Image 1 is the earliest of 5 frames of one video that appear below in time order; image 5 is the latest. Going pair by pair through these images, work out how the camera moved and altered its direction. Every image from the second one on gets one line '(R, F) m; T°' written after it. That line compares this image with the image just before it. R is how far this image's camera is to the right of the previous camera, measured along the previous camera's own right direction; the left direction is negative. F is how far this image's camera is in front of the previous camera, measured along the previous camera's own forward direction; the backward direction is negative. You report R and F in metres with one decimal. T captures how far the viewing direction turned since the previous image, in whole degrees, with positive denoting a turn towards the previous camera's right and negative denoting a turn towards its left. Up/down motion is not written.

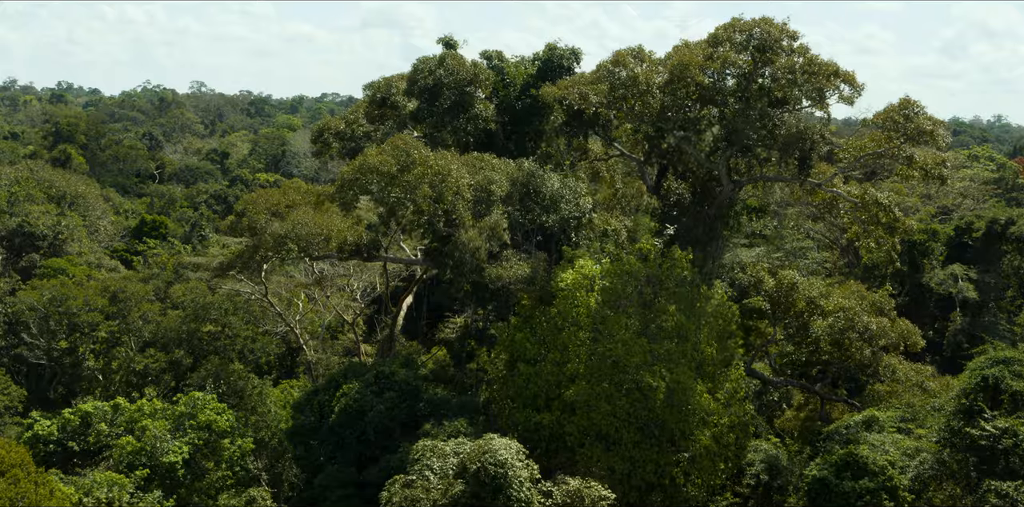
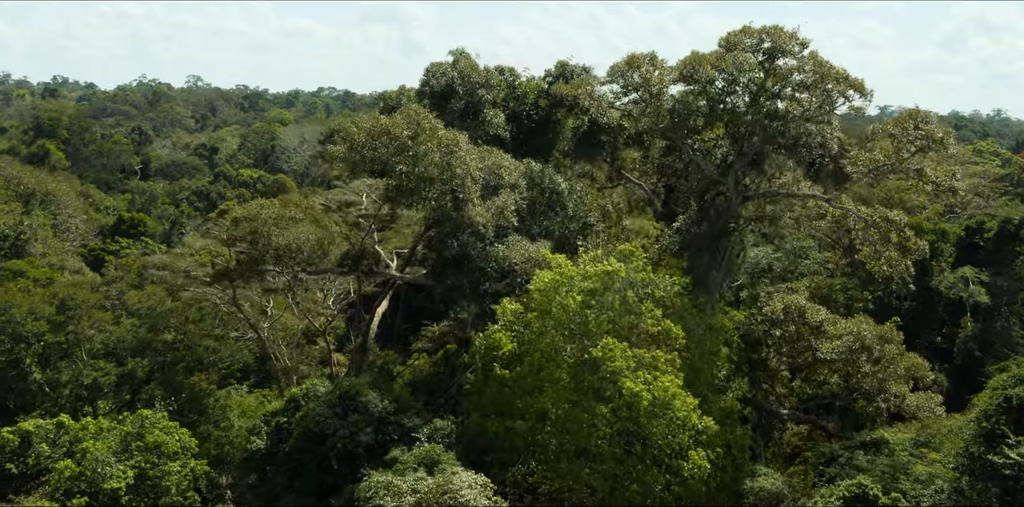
(+0.3, +1.1) m; 0°
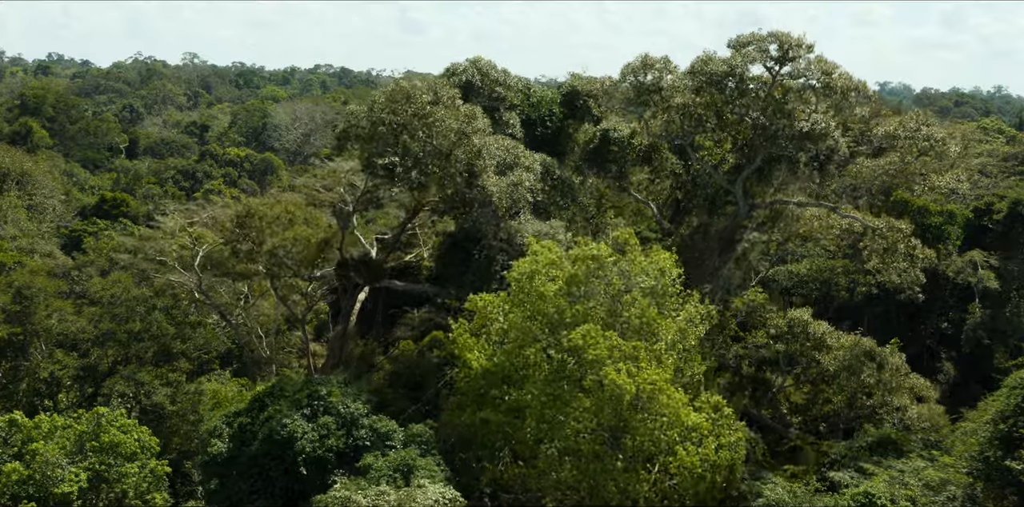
(+0.2, +0.8) m; 0°
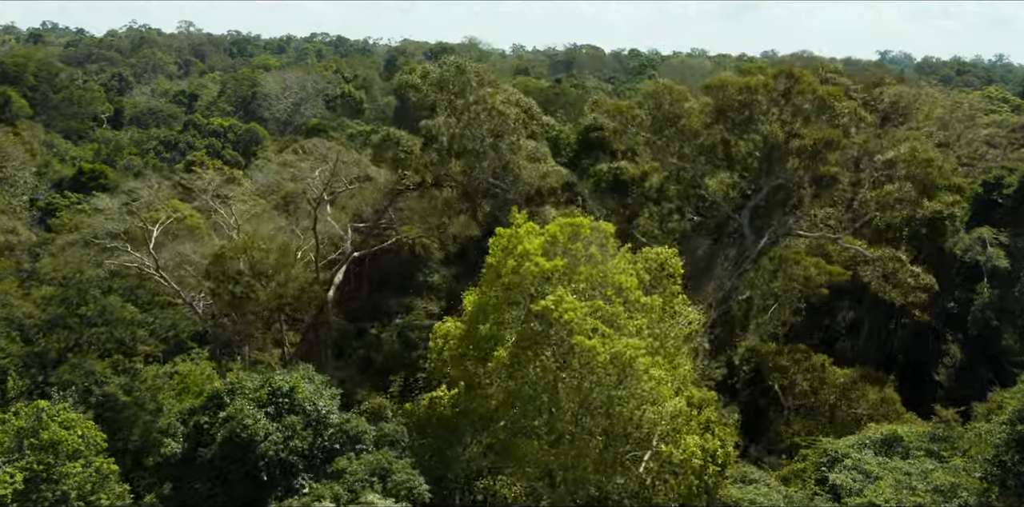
(+0.3, +0.9) m; 0°
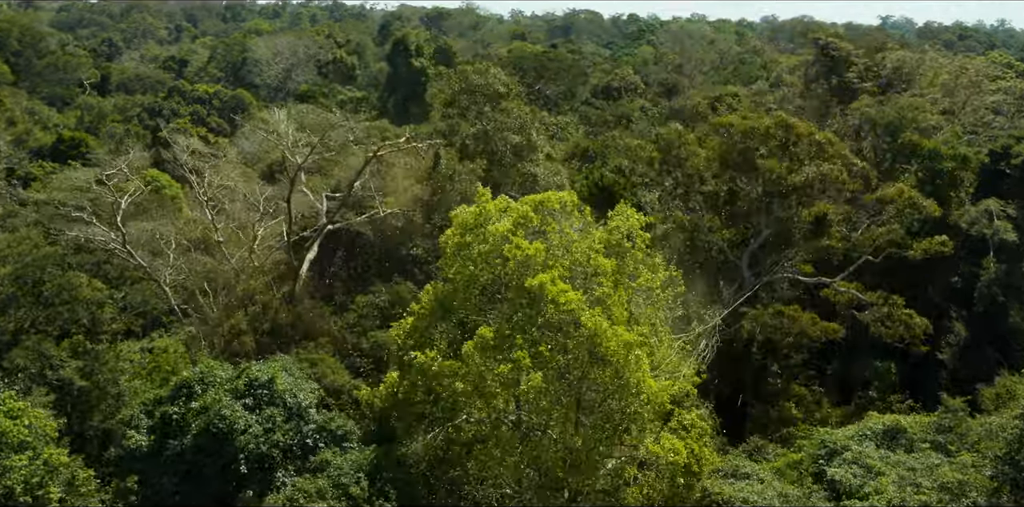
(+0.3, +0.7) m; 0°
